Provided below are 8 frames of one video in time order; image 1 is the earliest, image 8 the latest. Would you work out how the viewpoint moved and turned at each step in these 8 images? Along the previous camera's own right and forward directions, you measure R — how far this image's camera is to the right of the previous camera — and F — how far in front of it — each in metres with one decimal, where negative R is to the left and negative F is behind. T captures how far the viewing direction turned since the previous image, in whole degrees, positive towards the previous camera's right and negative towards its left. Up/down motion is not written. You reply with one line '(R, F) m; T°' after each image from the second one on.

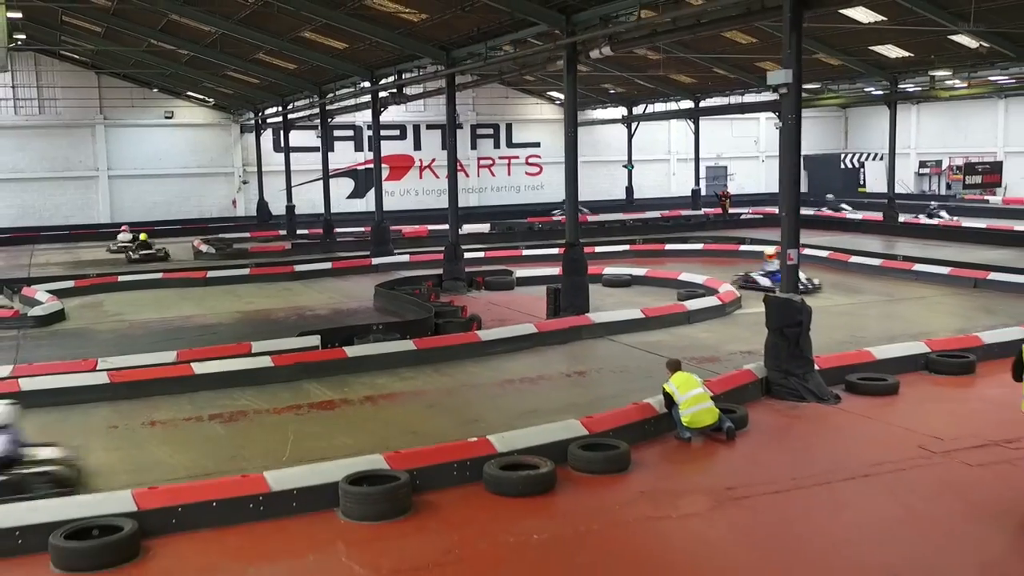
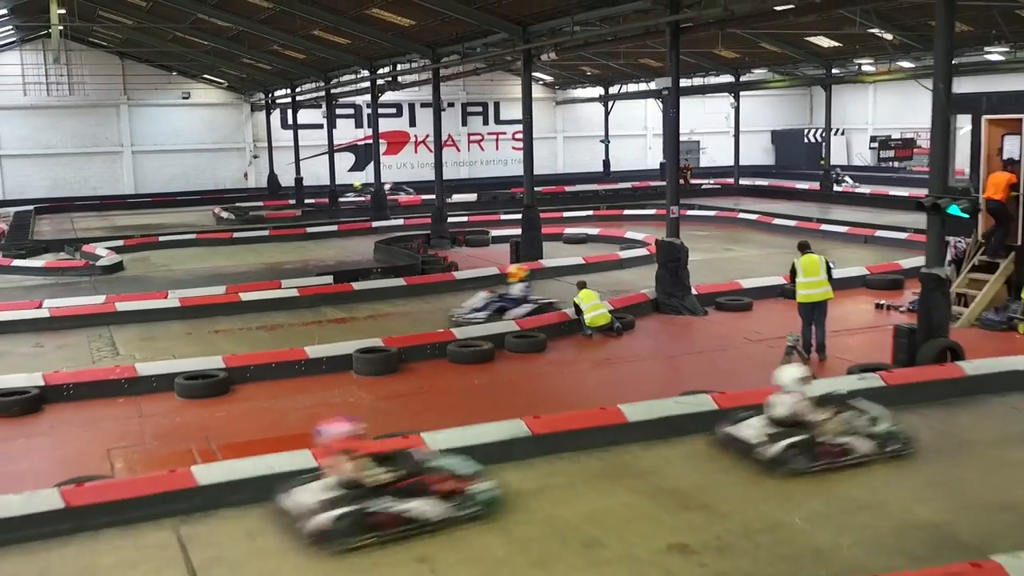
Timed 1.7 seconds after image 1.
(+0.4, -2.9) m; 0°
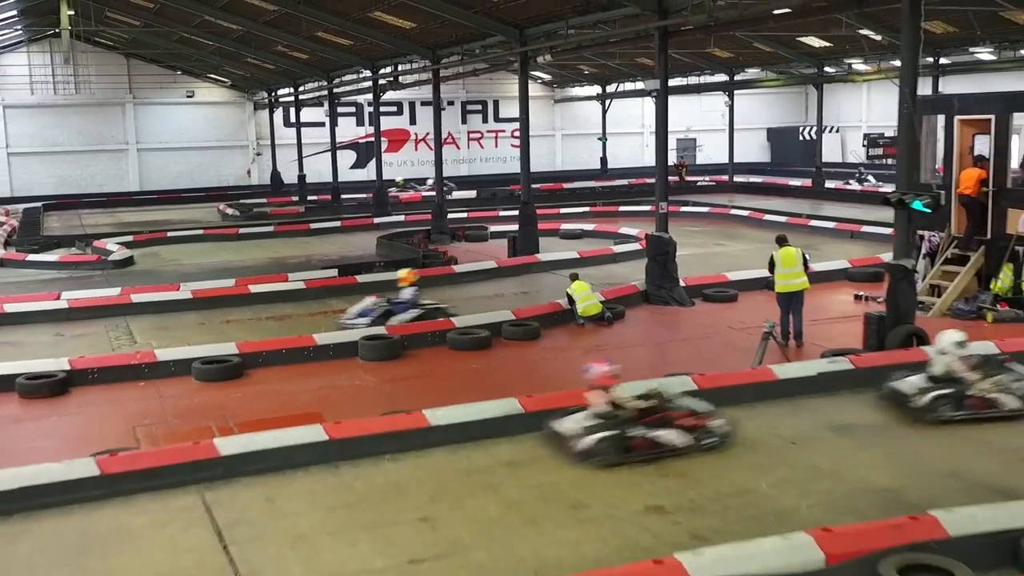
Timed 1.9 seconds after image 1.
(0.0, -0.5) m; 0°
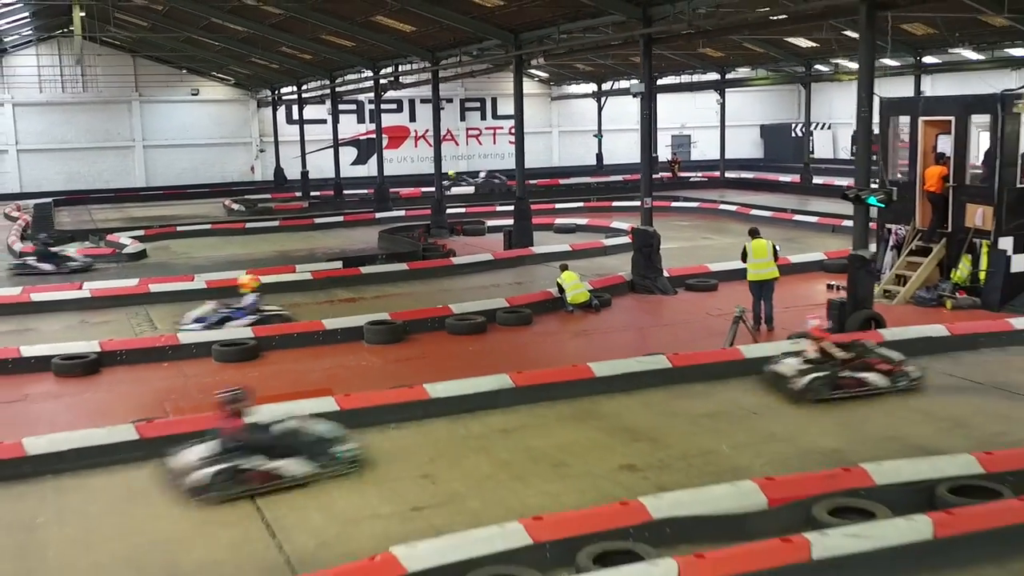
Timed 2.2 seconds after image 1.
(+0.1, -0.8) m; 0°
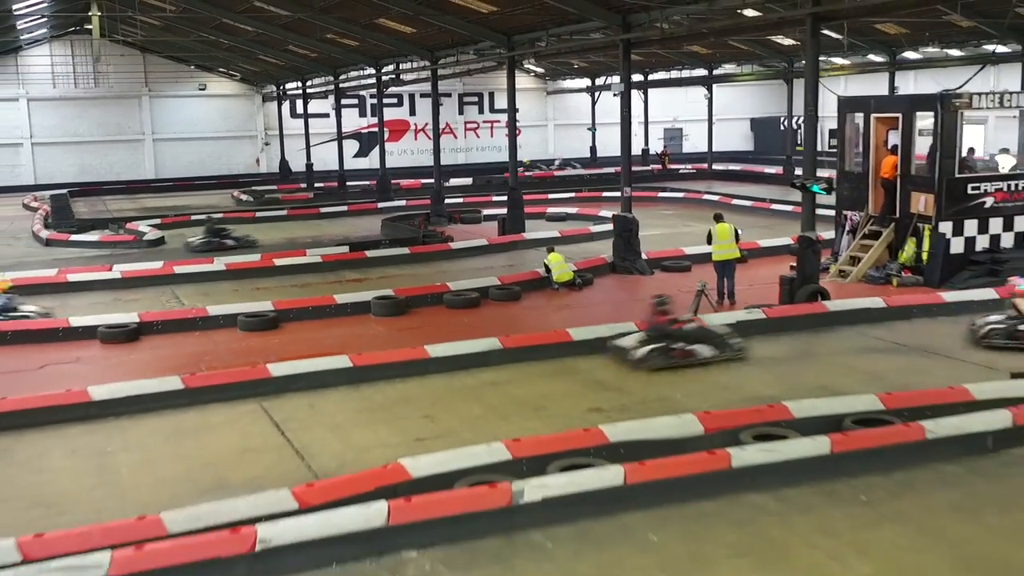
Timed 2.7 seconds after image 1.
(+0.1, -1.2) m; 0°
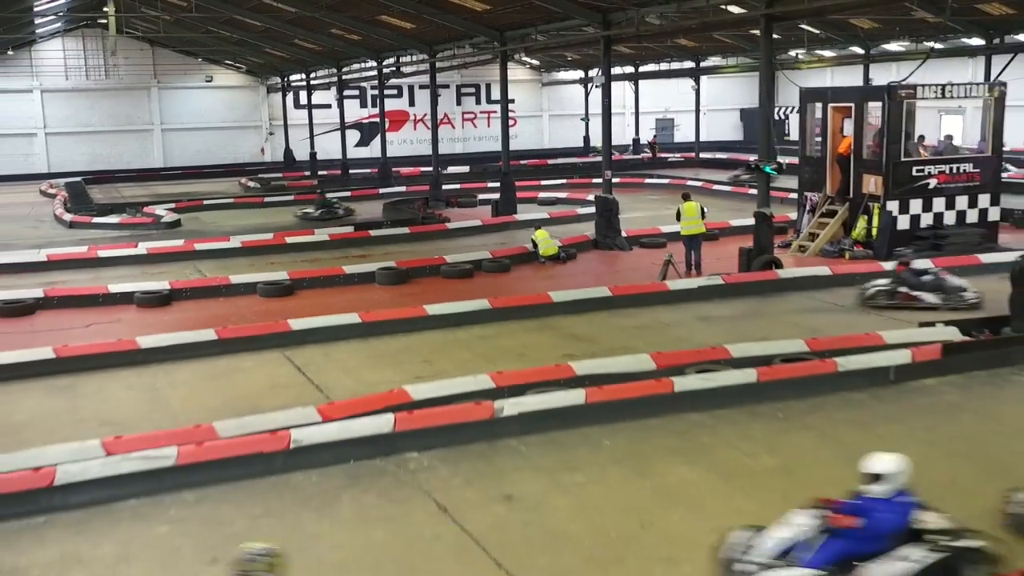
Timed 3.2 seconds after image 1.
(+0.1, -1.3) m; 0°
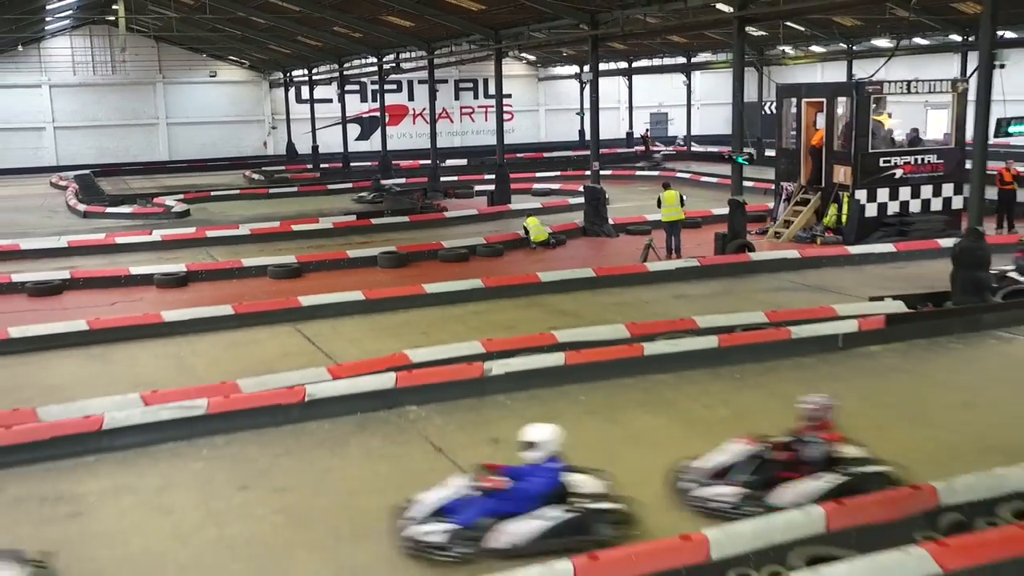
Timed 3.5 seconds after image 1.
(+0.1, -0.9) m; 0°
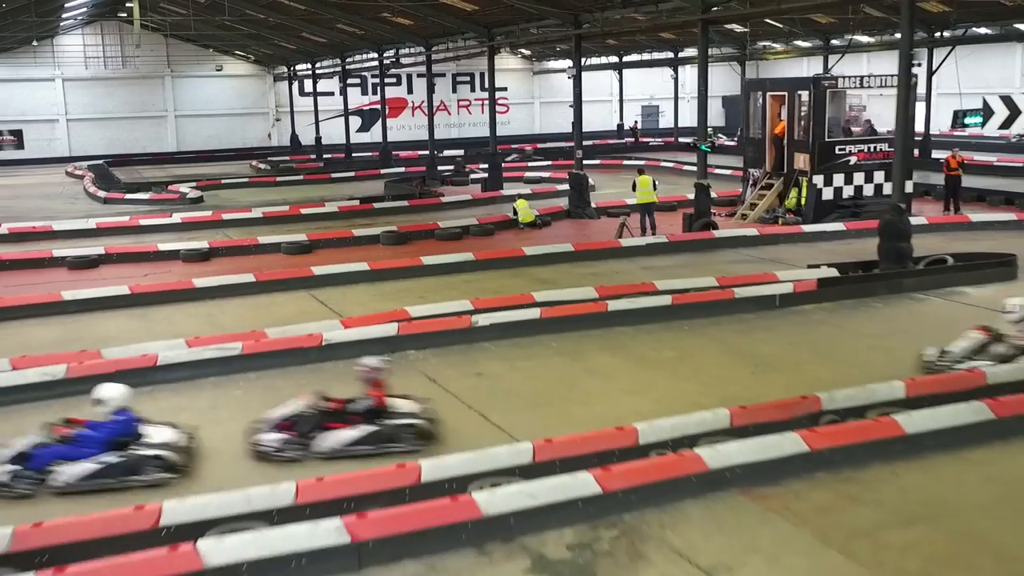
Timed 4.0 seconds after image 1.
(+0.1, -1.4) m; 0°
